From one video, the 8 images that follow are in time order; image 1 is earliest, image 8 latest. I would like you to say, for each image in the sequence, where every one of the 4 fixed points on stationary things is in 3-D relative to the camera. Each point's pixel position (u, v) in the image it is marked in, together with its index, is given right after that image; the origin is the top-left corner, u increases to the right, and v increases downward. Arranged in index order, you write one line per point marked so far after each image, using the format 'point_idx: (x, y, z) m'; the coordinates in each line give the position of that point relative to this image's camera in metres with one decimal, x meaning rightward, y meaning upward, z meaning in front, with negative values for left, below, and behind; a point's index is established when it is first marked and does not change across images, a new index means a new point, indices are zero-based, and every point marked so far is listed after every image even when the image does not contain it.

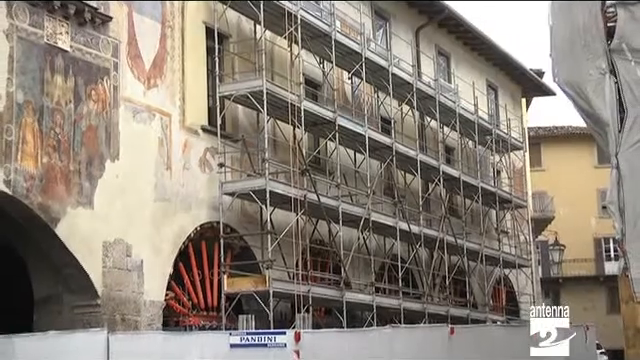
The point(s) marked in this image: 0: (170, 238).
0: (-2.8, -1.0, +13.7) m
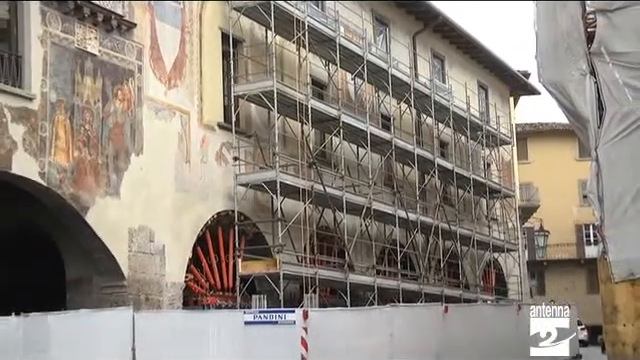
0: (-2.7, -0.9, +14.8) m
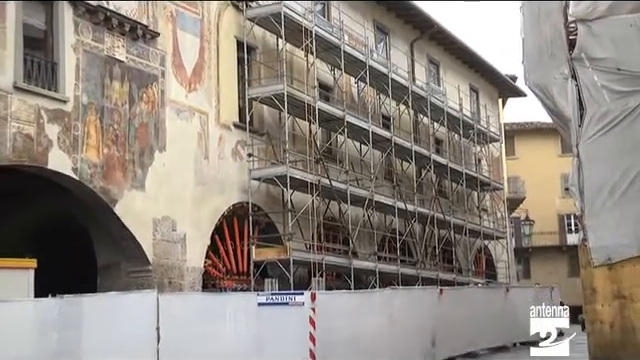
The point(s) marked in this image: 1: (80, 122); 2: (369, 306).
0: (-2.5, -0.8, +16.1) m
1: (-4.5, +1.1, +13.6) m
2: (+0.9, -2.5, +14.4) m
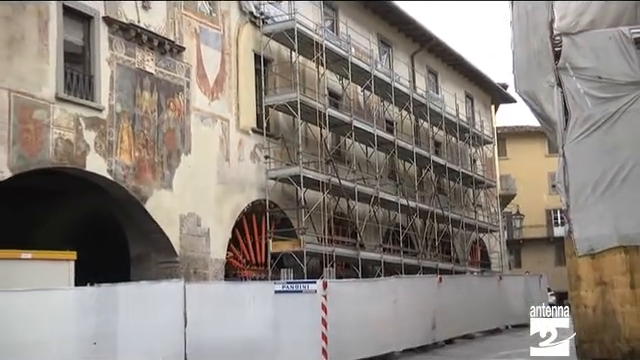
0: (-2.3, -0.8, +17.6) m
1: (-4.3, +1.1, +15.1) m
2: (+1.2, -2.5, +15.9) m
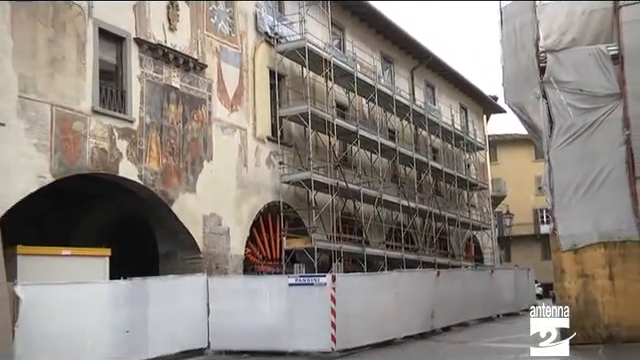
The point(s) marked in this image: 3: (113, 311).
0: (-2.0, -0.9, +19.3) m
1: (-4.1, +1.0, +16.8) m
2: (+1.4, -2.6, +17.5) m
3: (-4.4, -2.8, +15.0) m
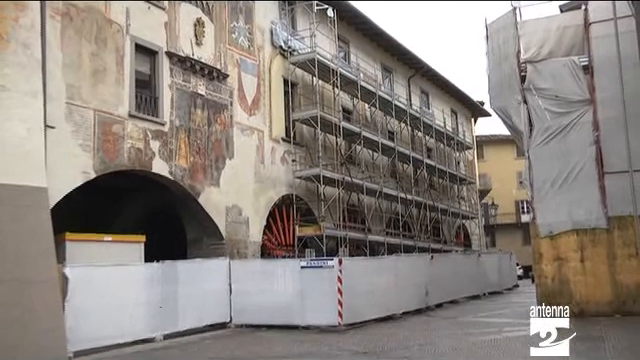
0: (-1.8, -0.7, +21.7) m
1: (-3.9, +1.1, +19.2) m
2: (+1.6, -2.4, +19.9) m
3: (-4.2, -2.7, +17.4) m
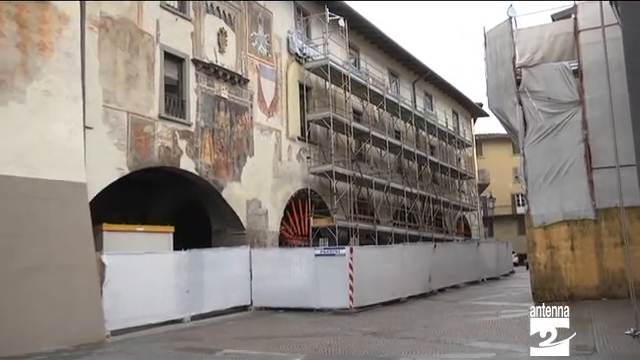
0: (-1.3, -0.6, +23.6) m
1: (-3.5, +1.2, +21.2) m
2: (+2.0, -2.3, +21.6) m
3: (-3.9, -2.5, +19.3) m
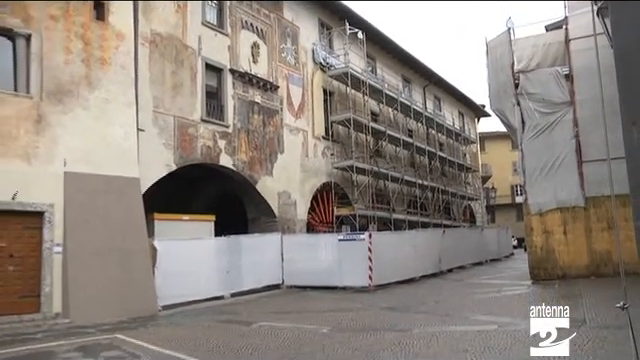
0: (-0.5, -0.4, +26.5) m
1: (-2.8, +1.4, +24.2) m
2: (+2.8, -2.1, +24.4) m
3: (-3.2, -2.4, +22.4) m
